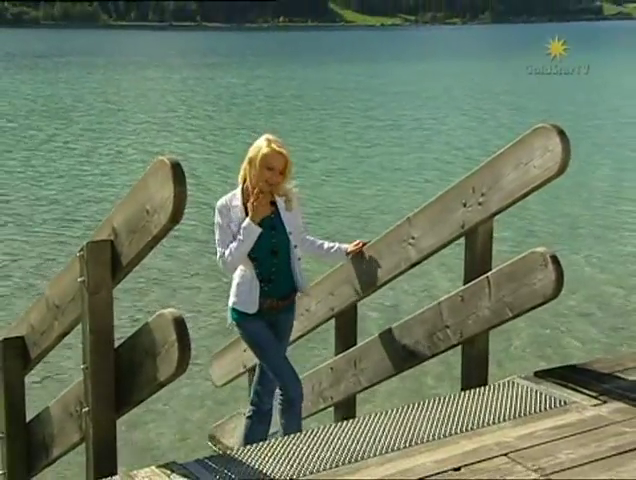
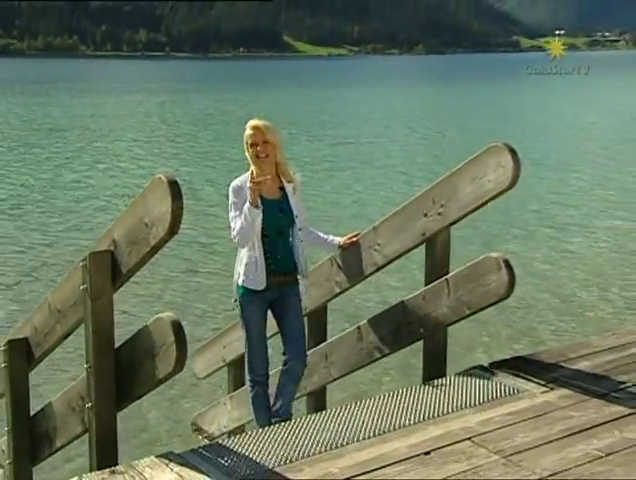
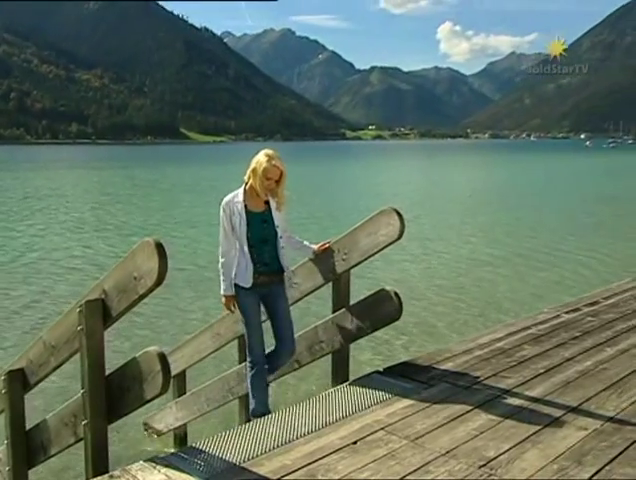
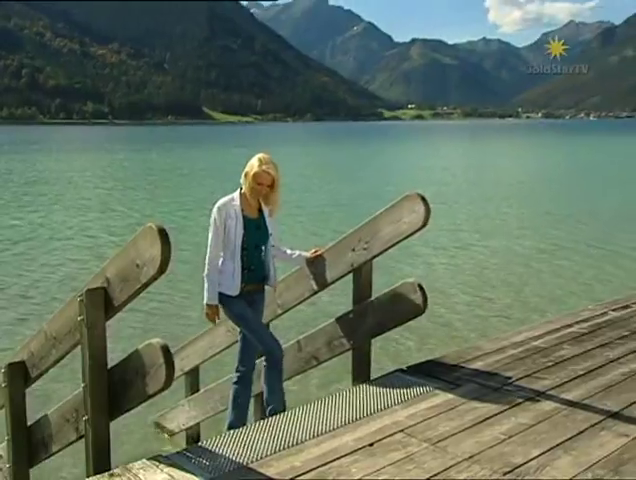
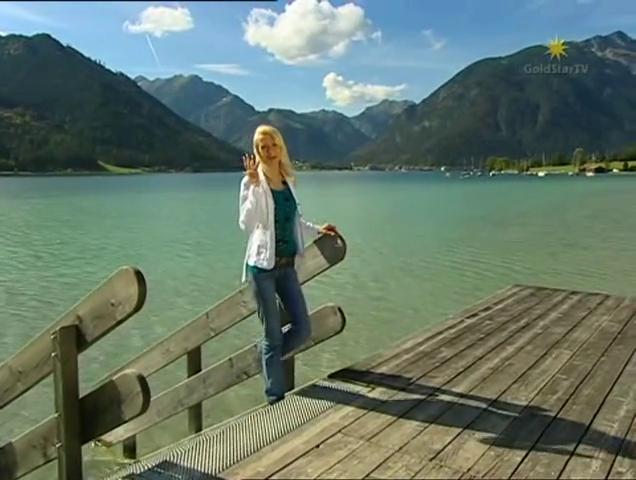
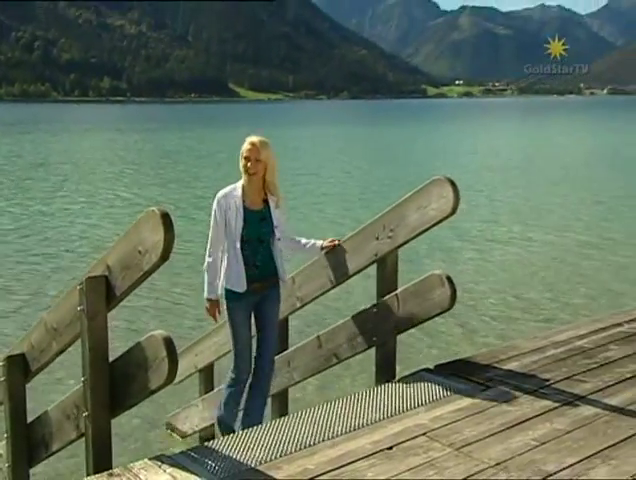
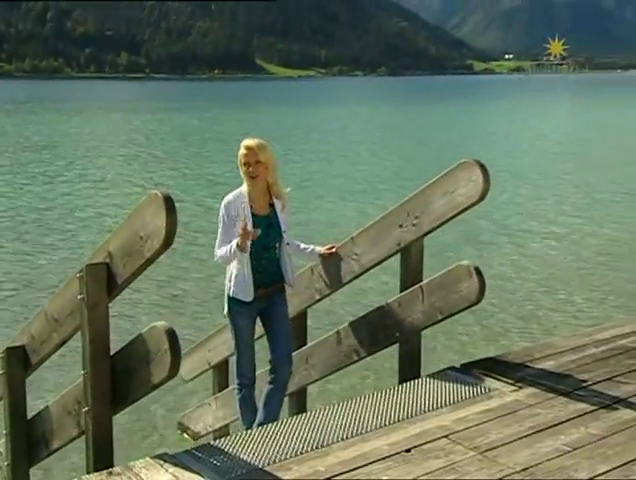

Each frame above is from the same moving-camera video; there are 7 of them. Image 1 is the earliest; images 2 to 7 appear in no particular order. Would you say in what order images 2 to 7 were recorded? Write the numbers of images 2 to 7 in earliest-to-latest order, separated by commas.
2, 7, 6, 4, 3, 5
